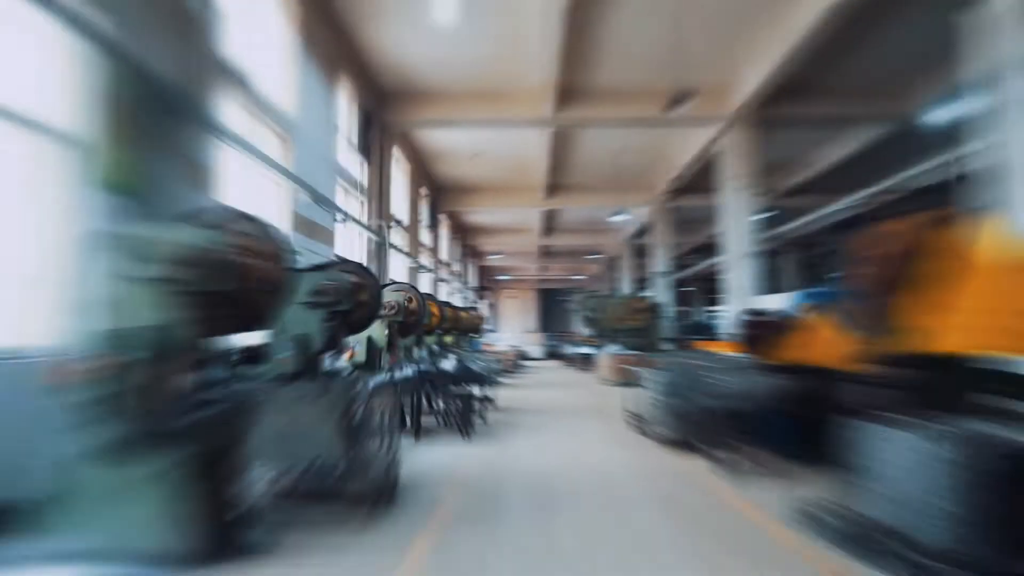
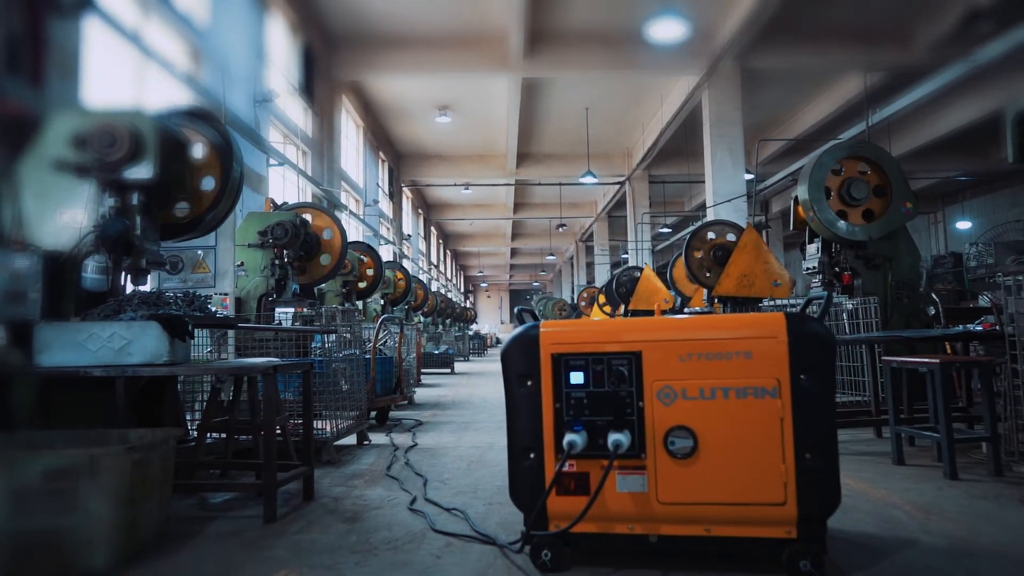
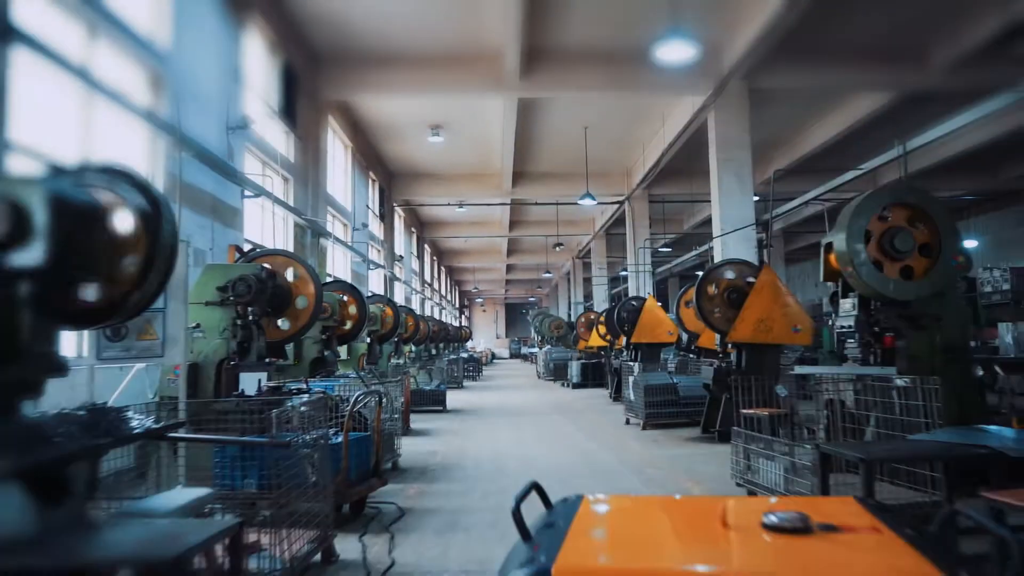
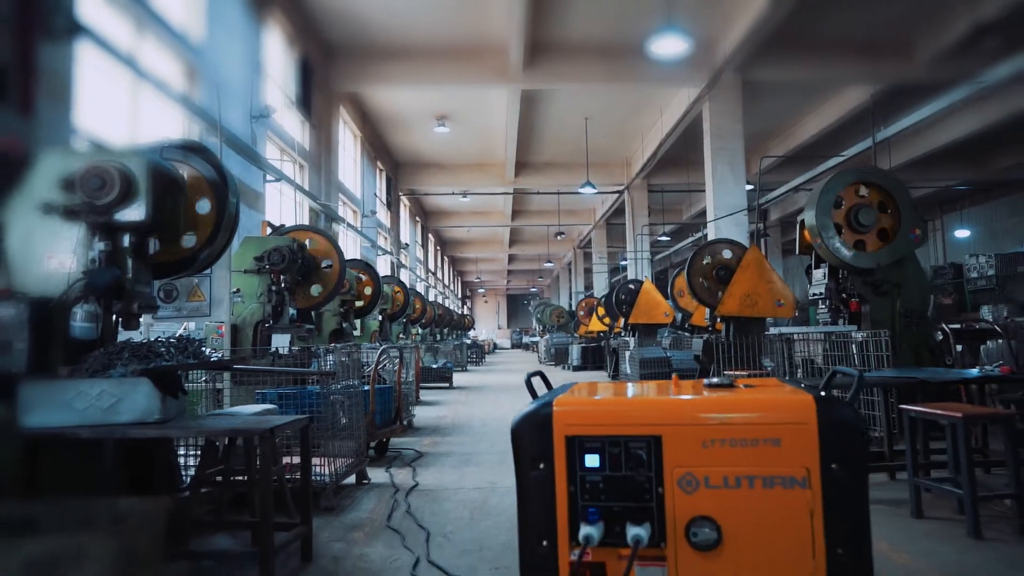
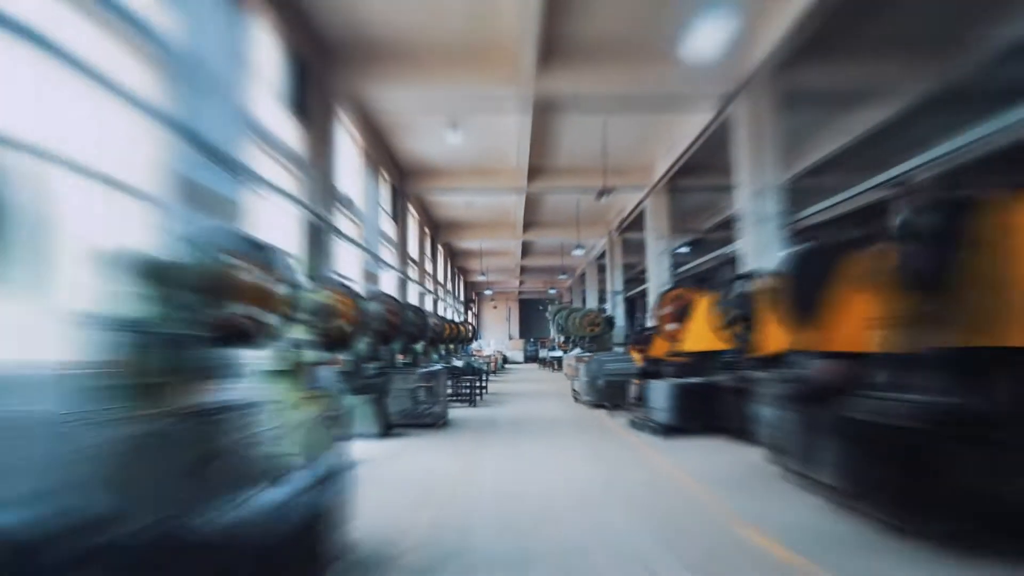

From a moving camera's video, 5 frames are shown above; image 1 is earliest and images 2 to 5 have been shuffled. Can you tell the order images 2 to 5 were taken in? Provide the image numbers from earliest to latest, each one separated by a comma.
5, 3, 4, 2
